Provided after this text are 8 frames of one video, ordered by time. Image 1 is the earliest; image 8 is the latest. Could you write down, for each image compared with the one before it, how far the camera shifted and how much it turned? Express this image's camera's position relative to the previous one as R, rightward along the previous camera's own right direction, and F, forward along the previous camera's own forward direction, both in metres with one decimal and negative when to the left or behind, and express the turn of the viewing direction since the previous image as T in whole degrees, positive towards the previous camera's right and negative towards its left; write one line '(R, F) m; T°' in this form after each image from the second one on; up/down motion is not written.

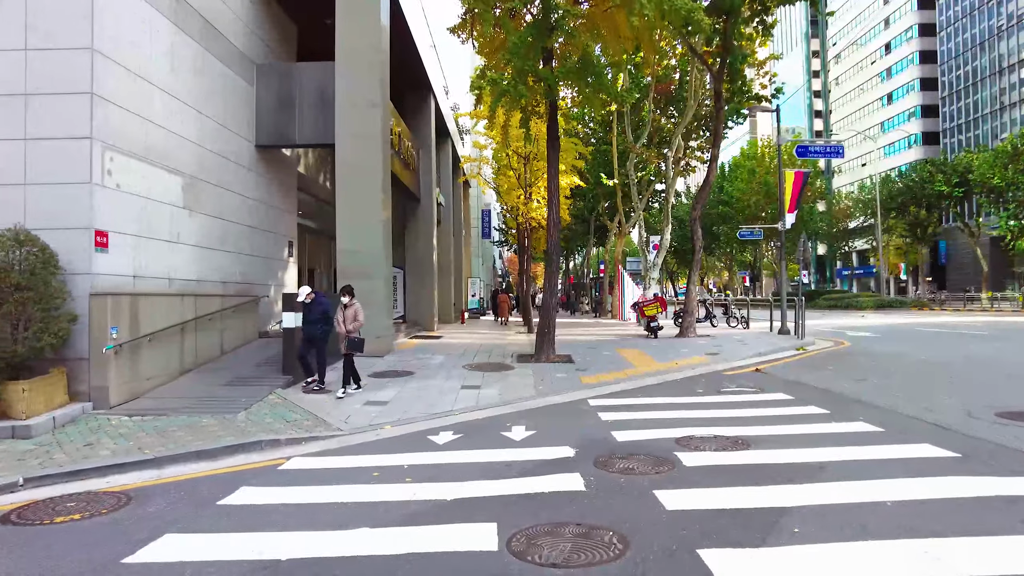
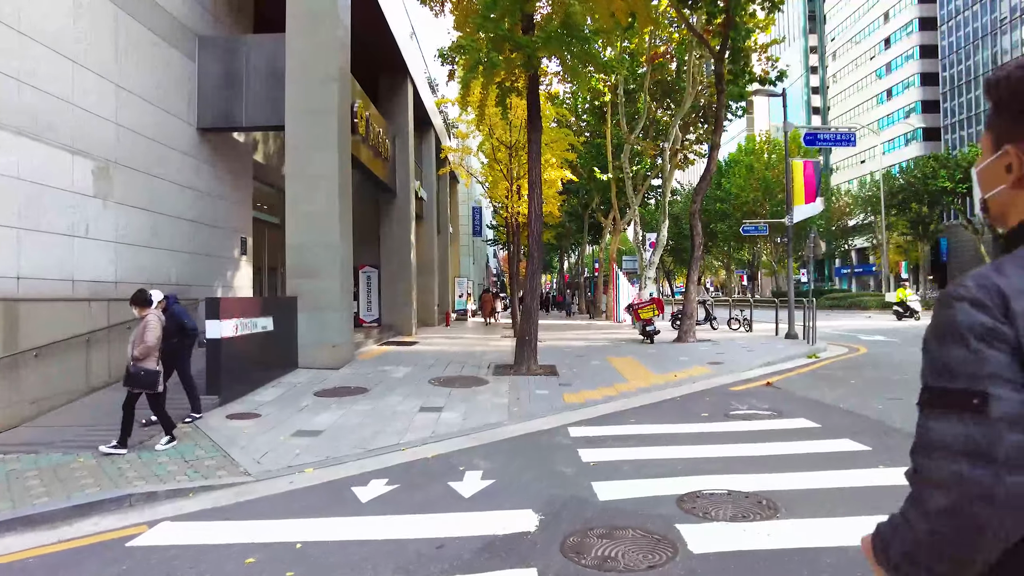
(+0.4, +1.7) m; 0°
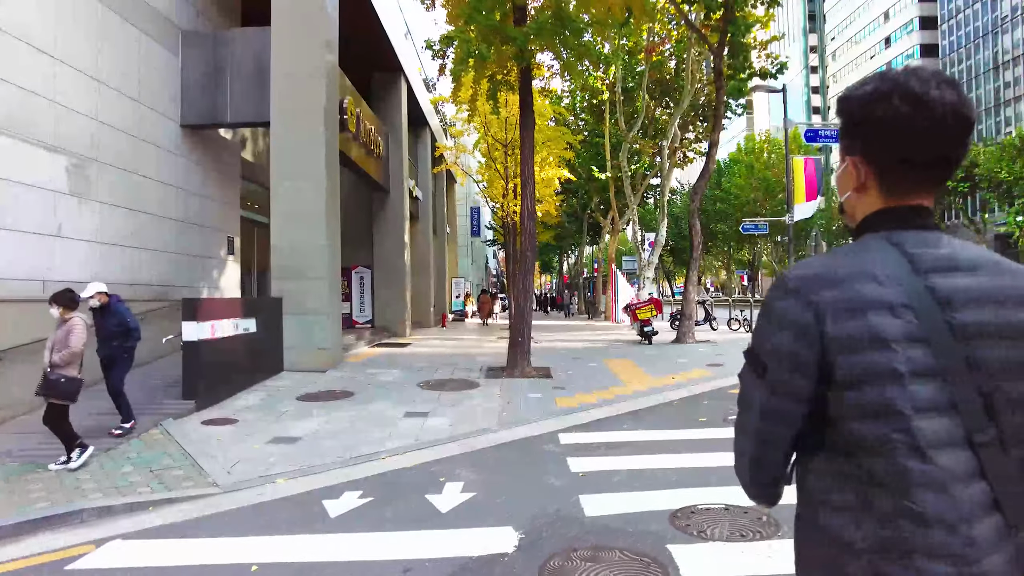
(+0.1, +0.4) m; 0°
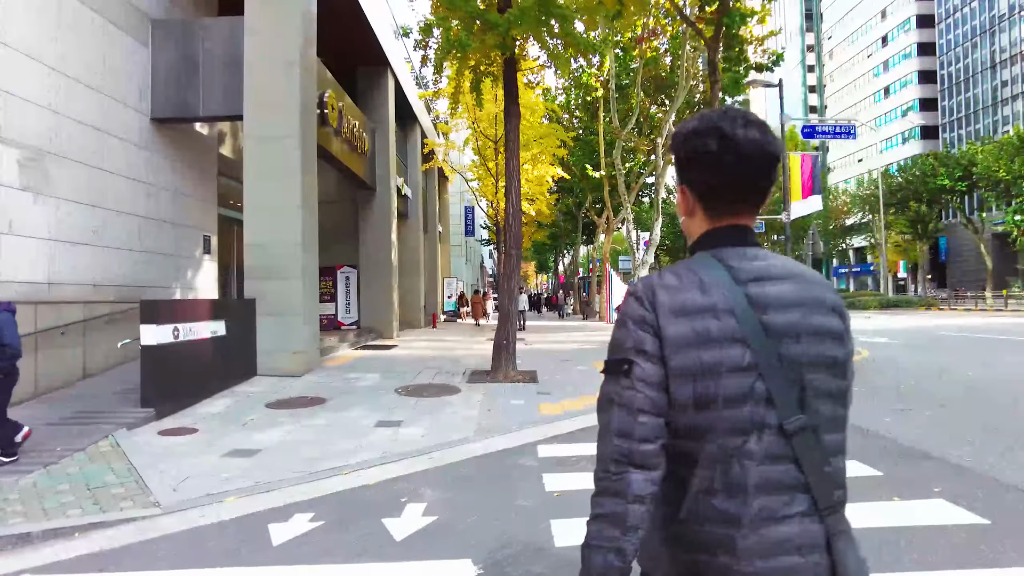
(+0.2, +0.5) m; 0°
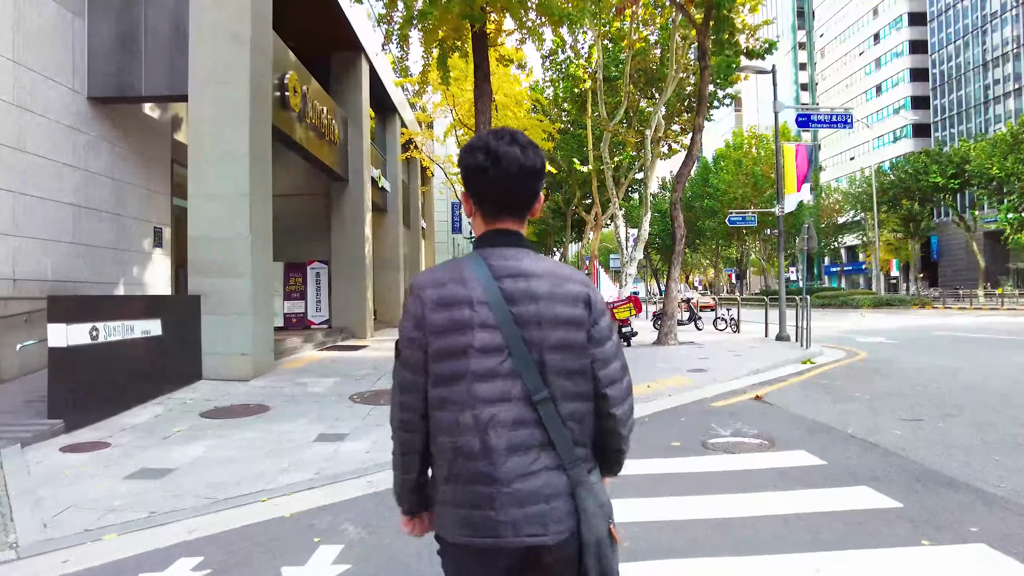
(+0.3, +0.9) m; +1°
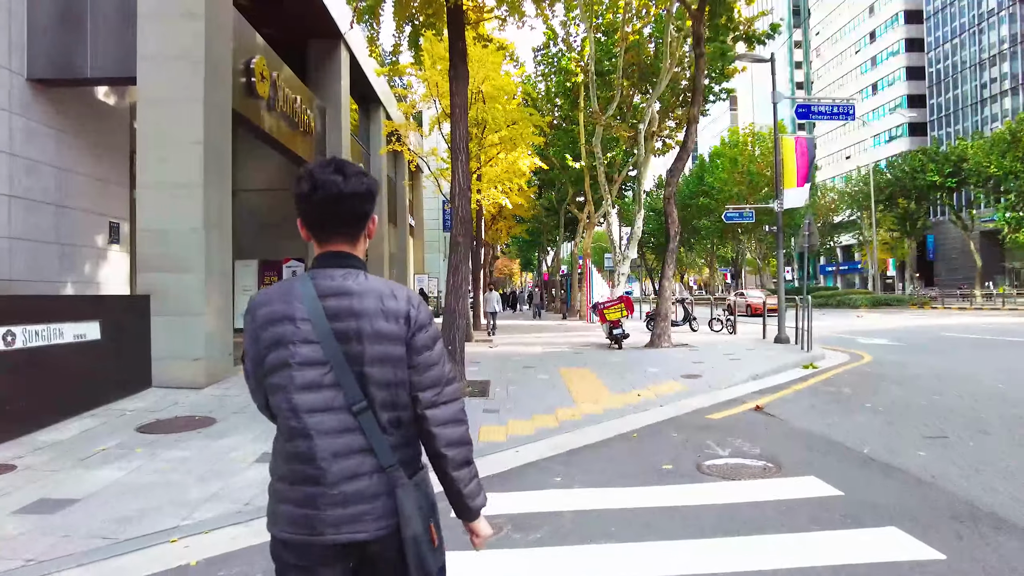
(+0.2, +0.8) m; 0°
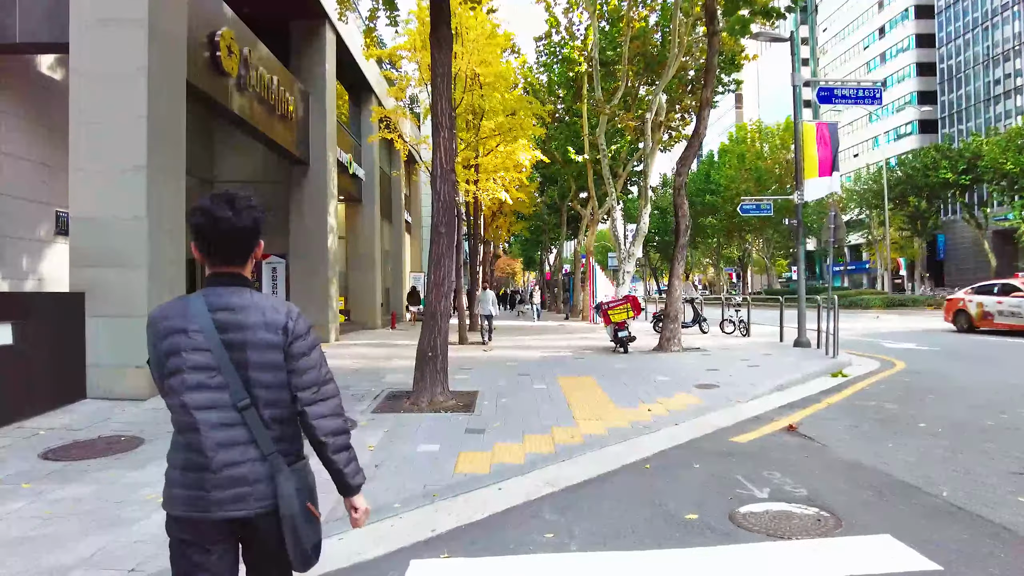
(+0.2, +1.2) m; 0°
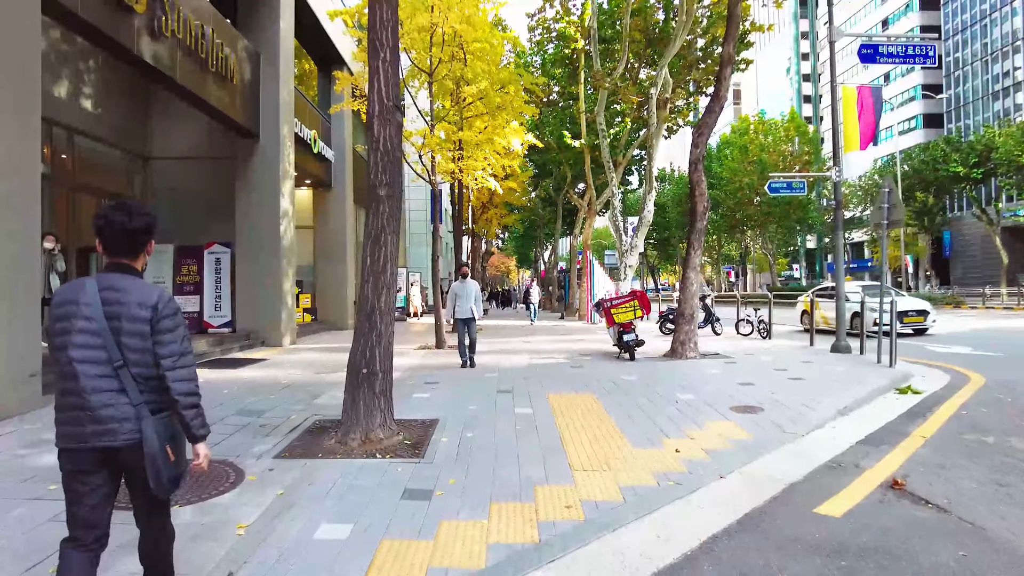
(+0.2, +2.3) m; 0°
